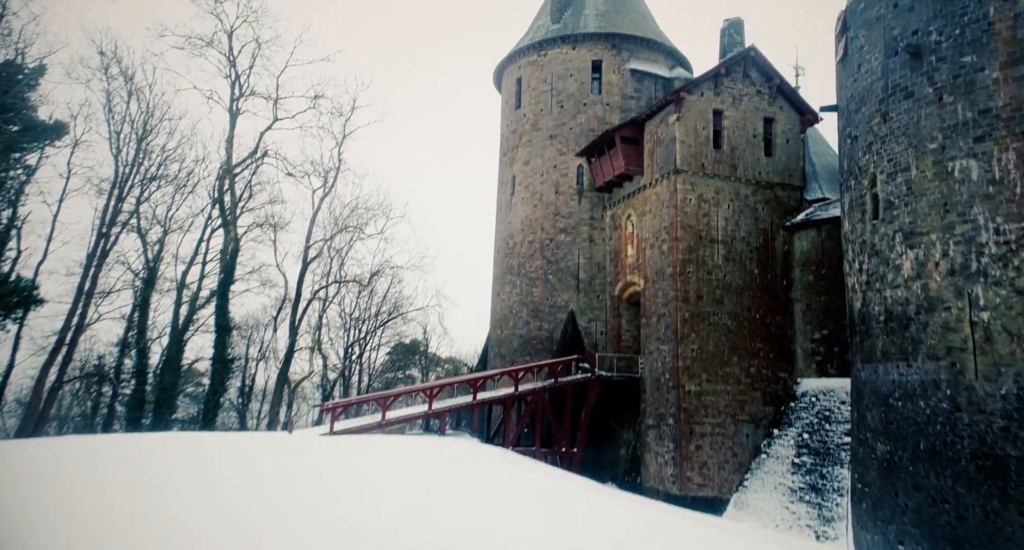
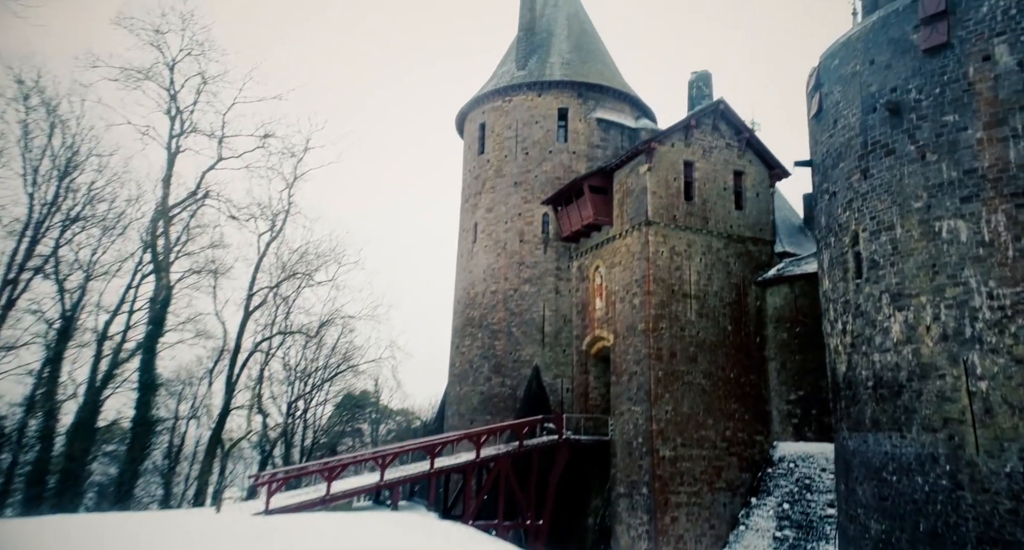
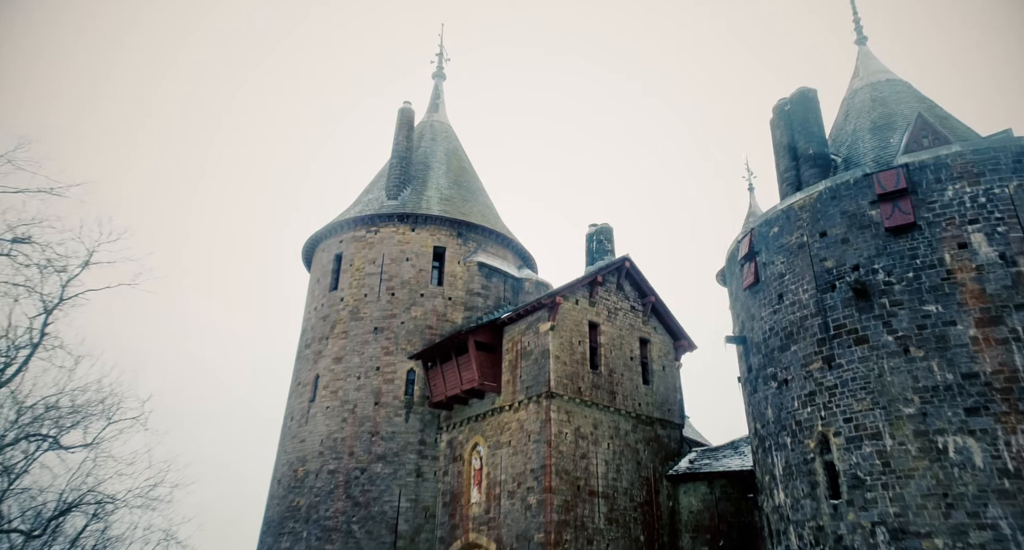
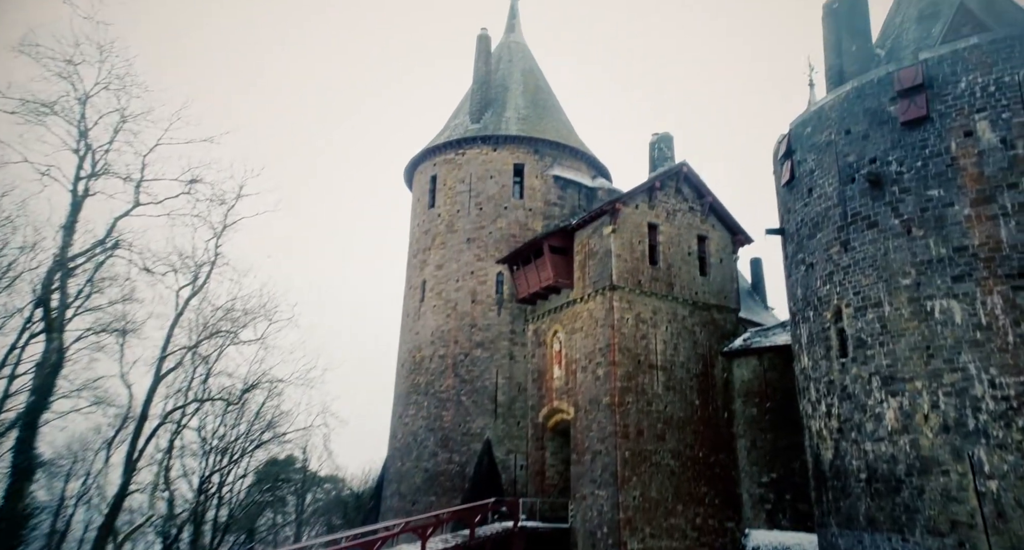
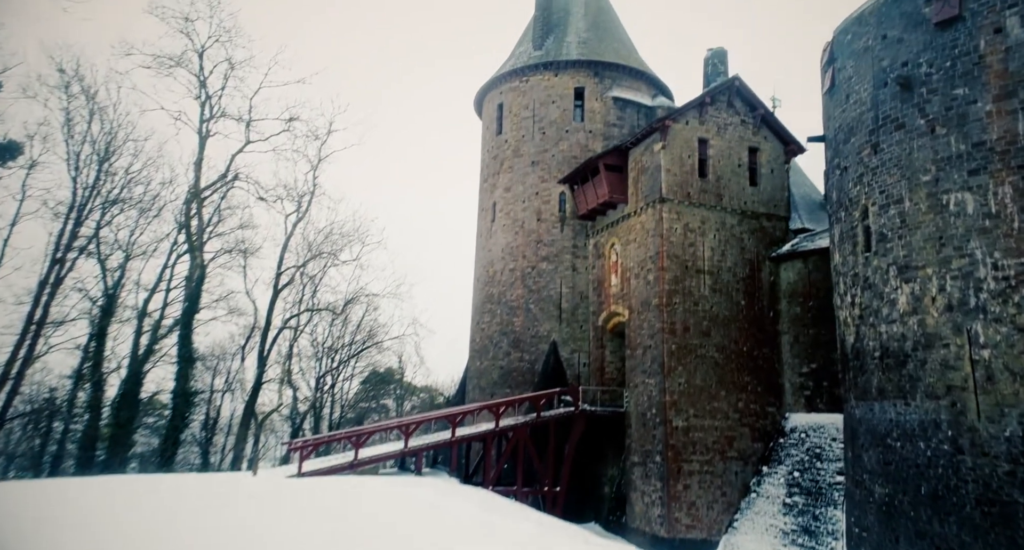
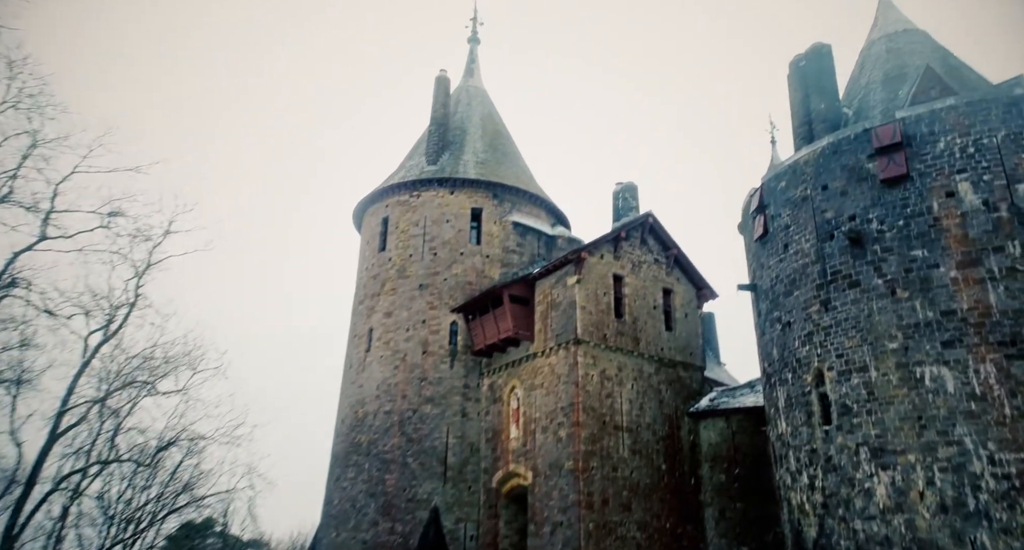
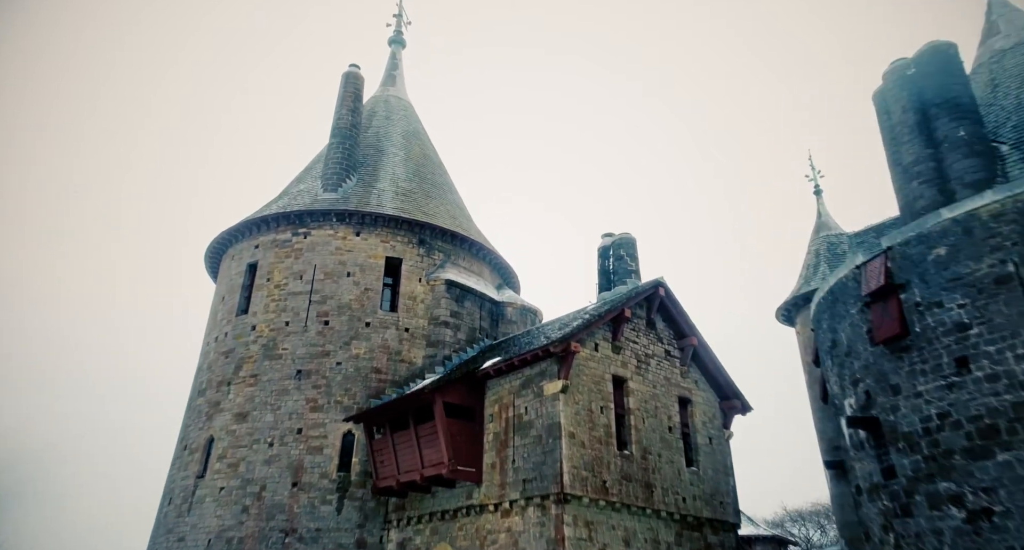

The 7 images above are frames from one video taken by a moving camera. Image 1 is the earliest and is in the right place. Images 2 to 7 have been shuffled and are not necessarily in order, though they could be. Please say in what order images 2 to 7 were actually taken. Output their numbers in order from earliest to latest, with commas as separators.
5, 2, 4, 6, 3, 7
